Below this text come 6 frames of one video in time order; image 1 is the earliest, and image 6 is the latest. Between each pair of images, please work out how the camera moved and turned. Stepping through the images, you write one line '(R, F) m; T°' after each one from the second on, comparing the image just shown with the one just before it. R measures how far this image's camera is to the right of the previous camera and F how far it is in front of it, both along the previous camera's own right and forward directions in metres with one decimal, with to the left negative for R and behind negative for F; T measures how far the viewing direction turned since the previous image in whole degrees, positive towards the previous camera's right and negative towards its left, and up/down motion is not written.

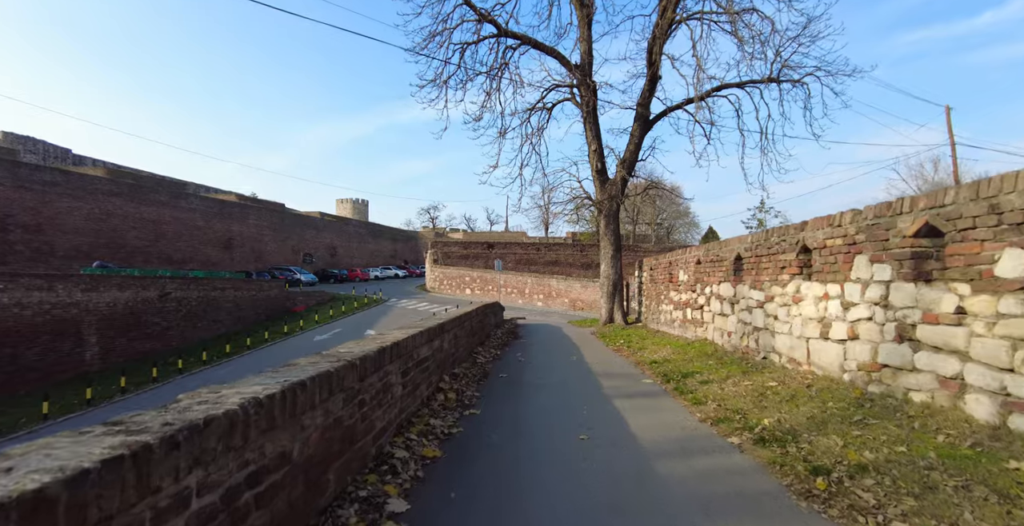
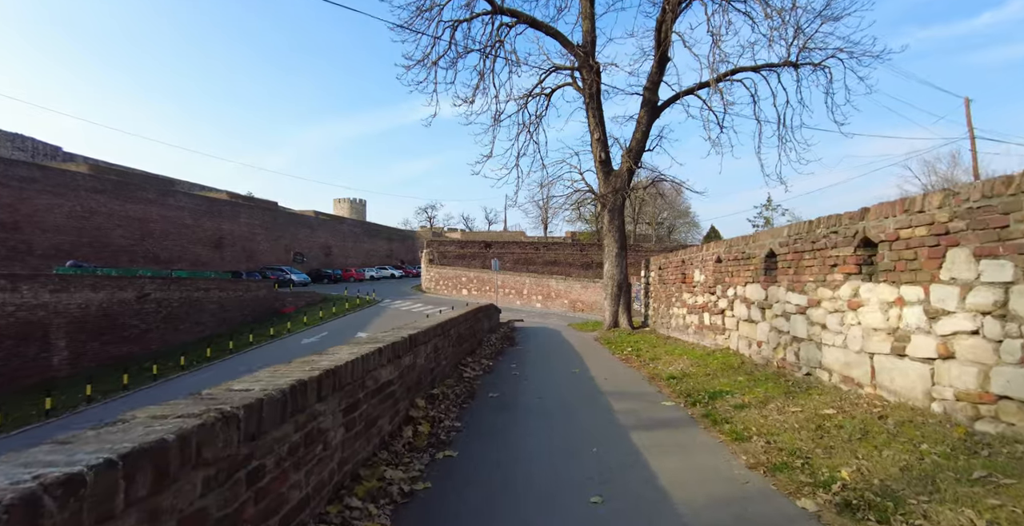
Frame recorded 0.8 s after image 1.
(+0.1, +1.4) m; 0°
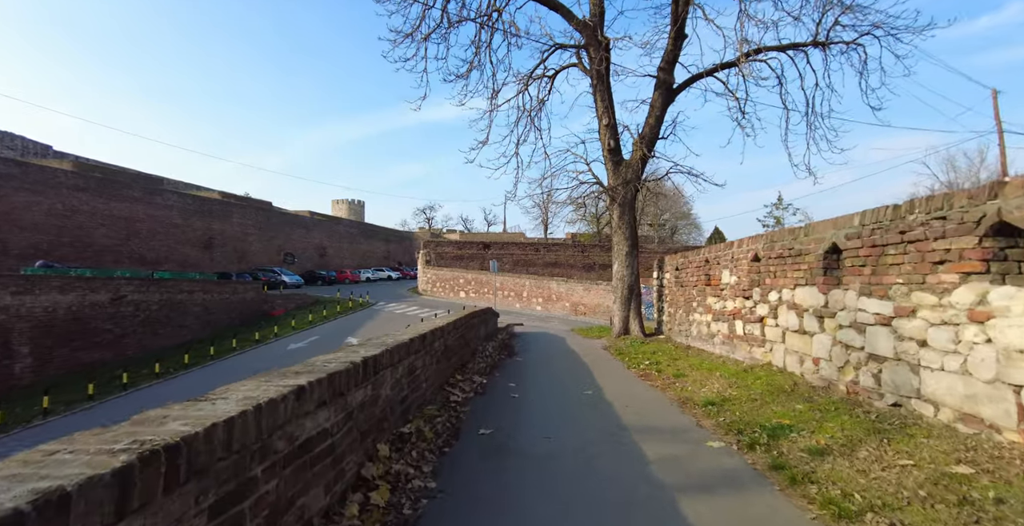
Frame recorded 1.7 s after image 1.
(0.0, +1.6) m; 0°
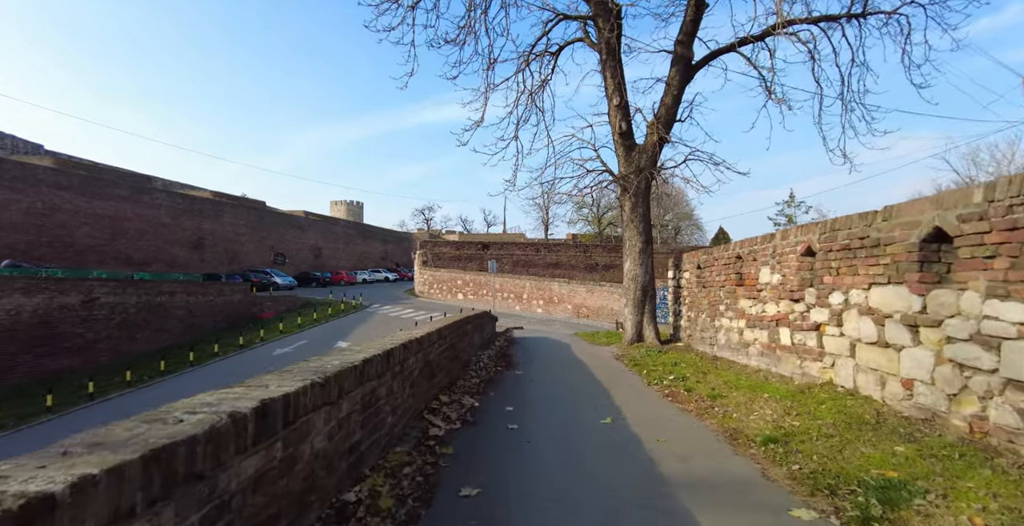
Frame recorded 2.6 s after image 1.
(0.0, +1.6) m; 0°
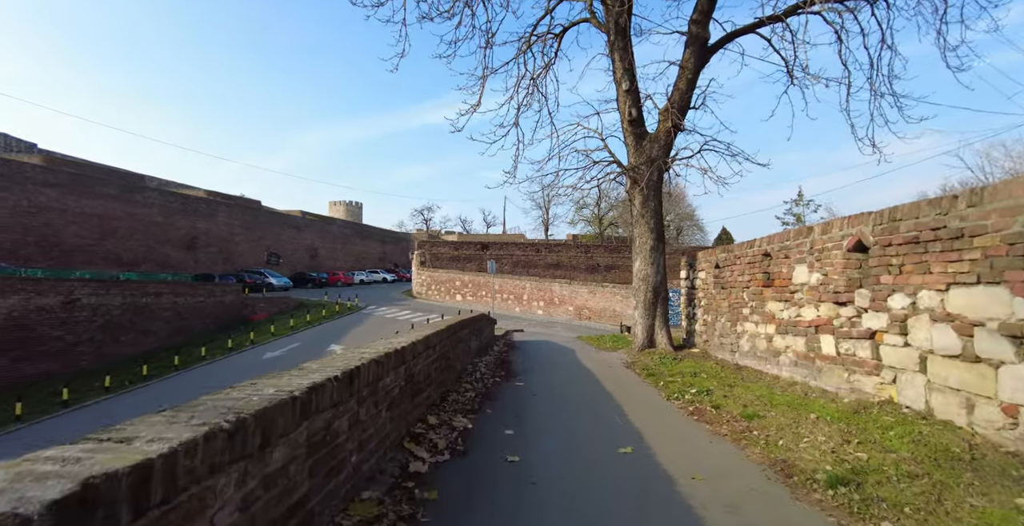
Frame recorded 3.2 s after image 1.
(0.0, +1.0) m; 0°
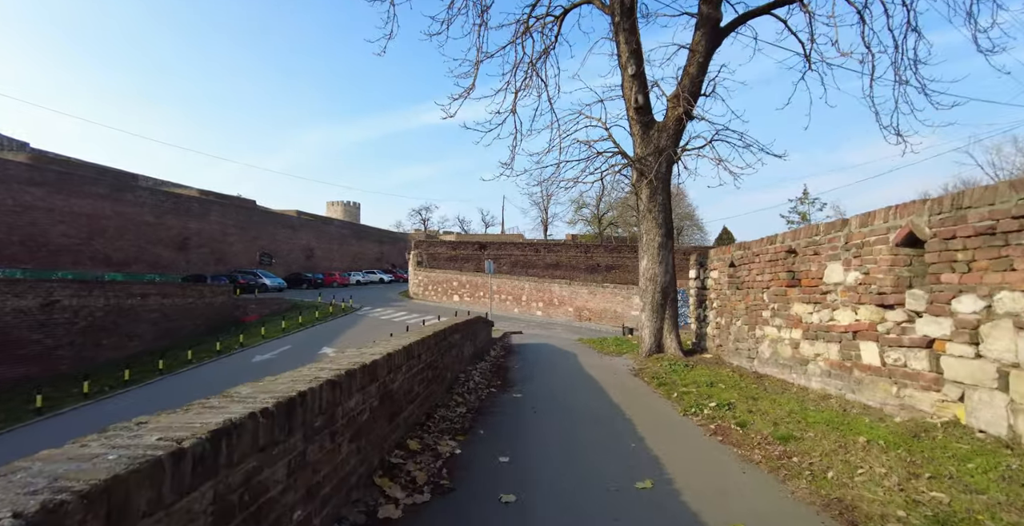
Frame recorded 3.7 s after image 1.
(0.0, +0.8) m; 0°
